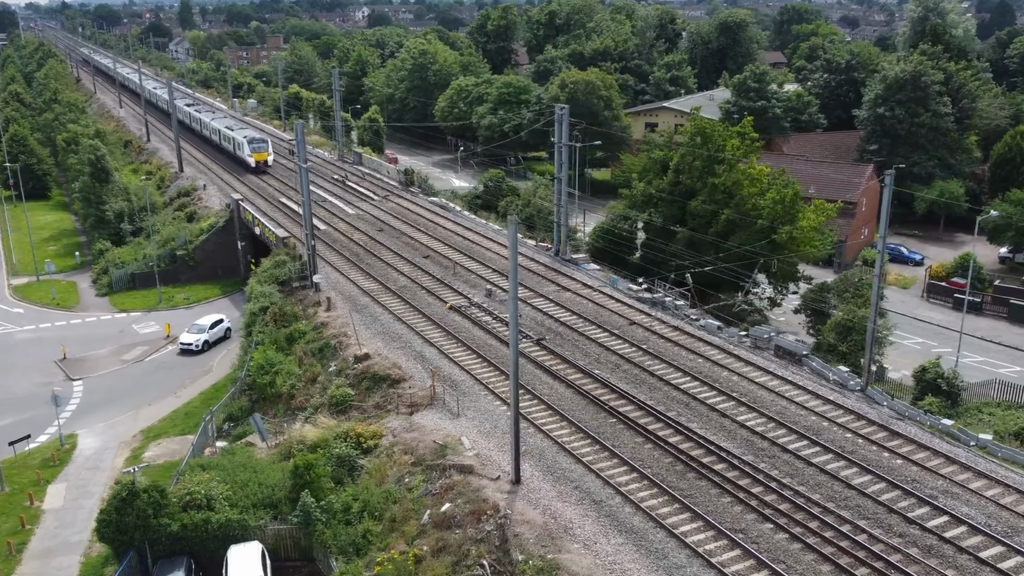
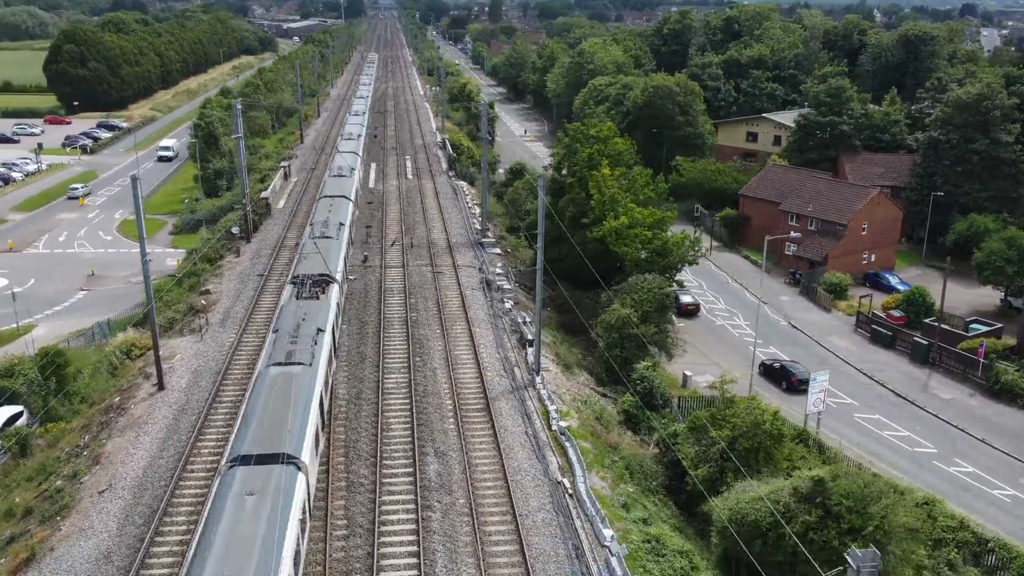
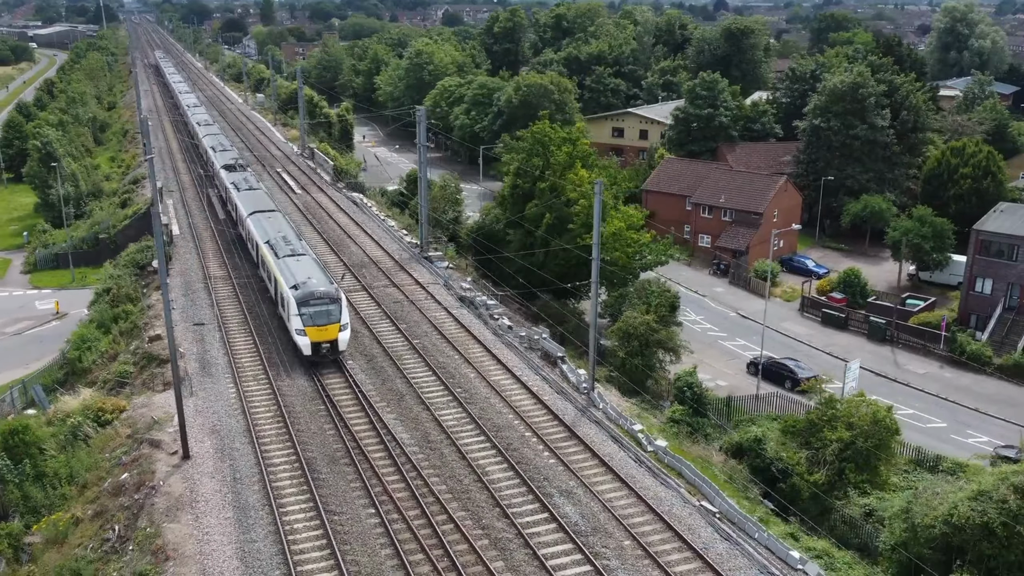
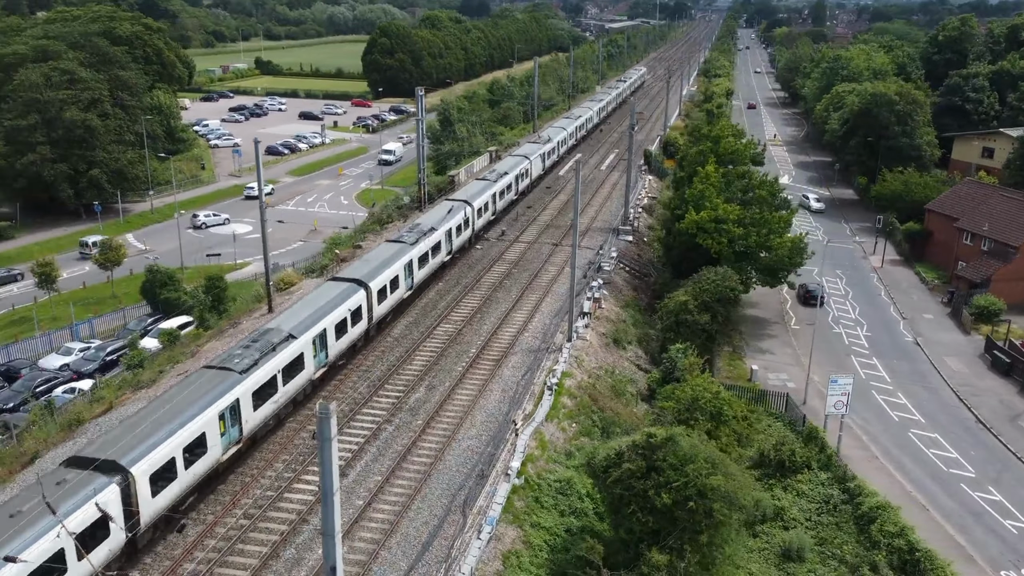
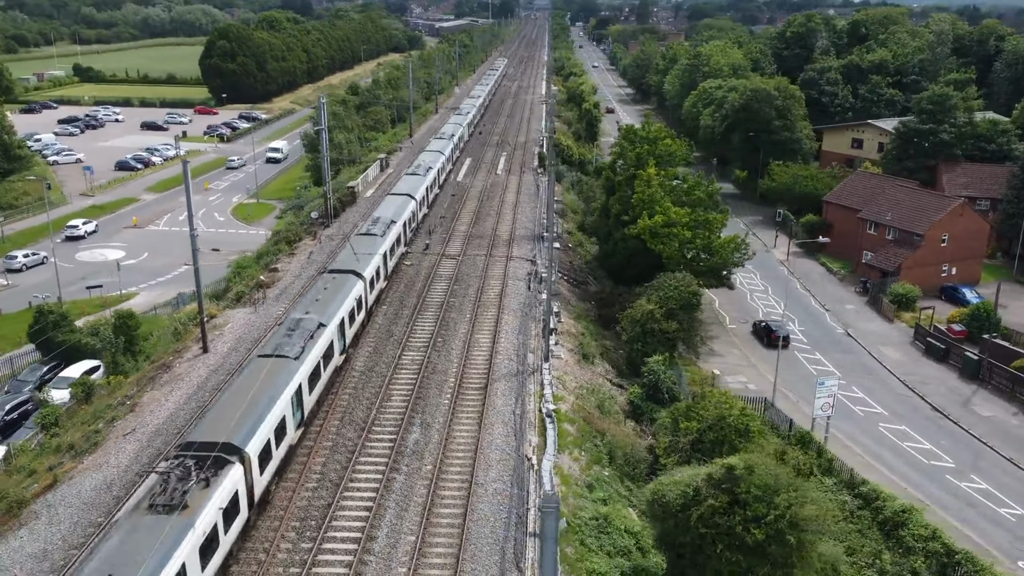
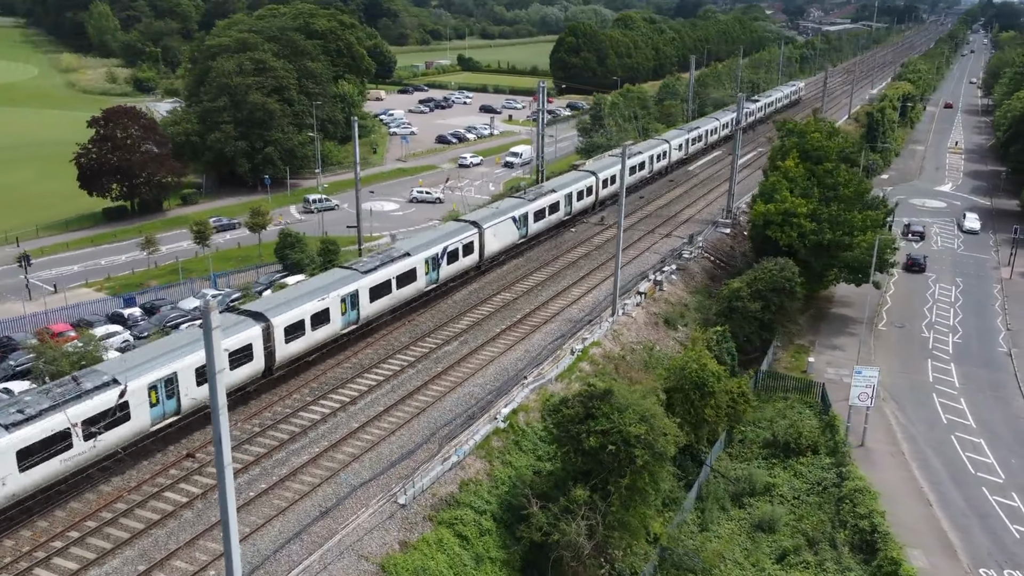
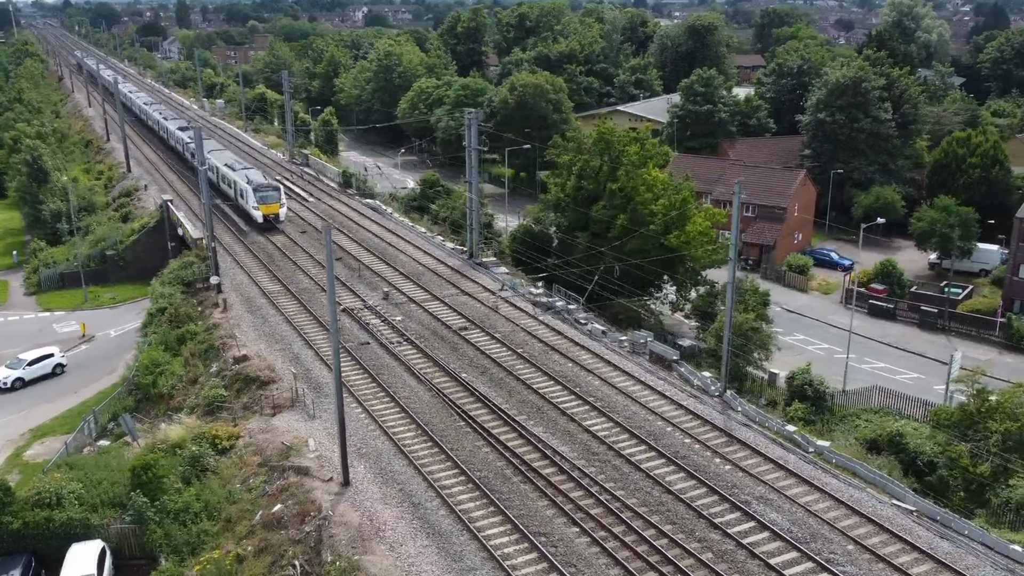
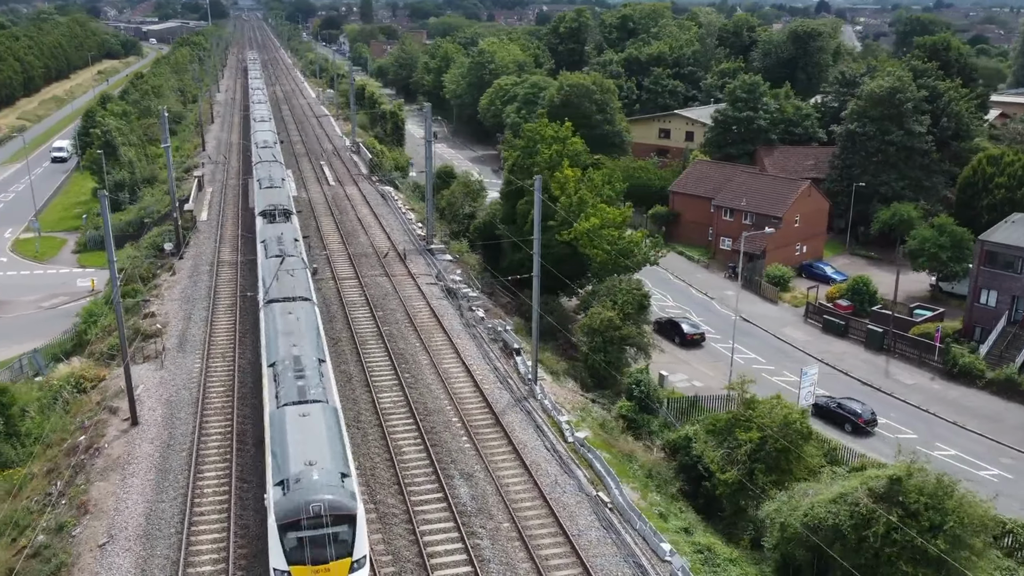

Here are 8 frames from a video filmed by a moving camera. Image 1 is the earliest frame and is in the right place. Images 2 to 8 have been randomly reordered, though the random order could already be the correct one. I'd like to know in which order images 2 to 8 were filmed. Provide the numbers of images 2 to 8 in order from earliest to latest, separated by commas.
7, 3, 8, 2, 5, 4, 6
